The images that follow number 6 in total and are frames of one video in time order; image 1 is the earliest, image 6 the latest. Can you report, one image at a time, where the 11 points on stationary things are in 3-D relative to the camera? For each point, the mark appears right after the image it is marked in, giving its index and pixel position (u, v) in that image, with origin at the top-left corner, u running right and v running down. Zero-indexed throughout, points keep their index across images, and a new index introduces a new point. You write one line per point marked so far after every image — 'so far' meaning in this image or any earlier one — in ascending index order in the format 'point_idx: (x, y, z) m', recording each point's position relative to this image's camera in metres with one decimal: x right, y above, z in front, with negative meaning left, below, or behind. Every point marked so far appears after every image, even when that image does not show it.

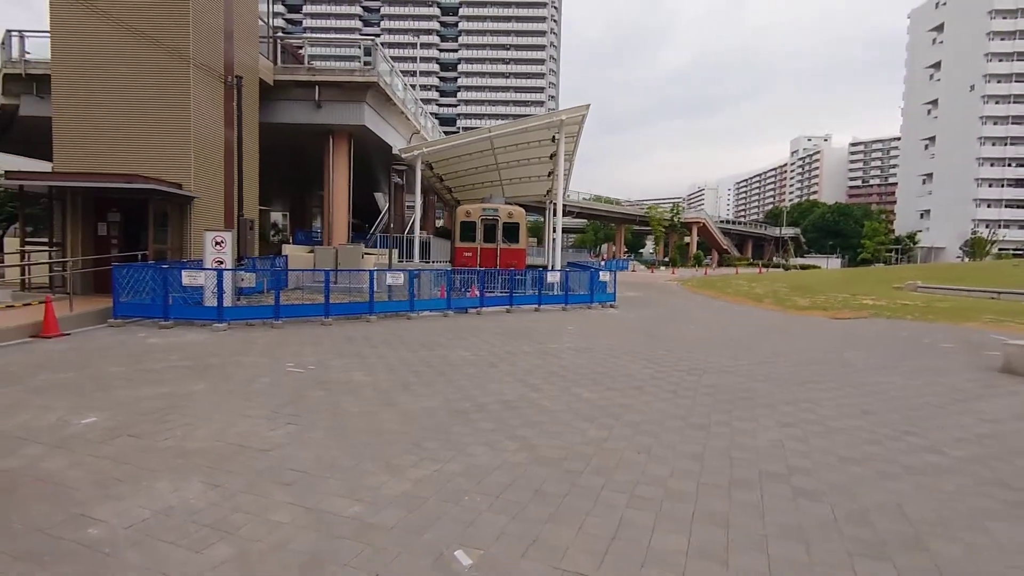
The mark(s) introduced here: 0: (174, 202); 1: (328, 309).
0: (-9.0, +2.3, +14.0) m
1: (-4.7, -0.5, +13.4) m
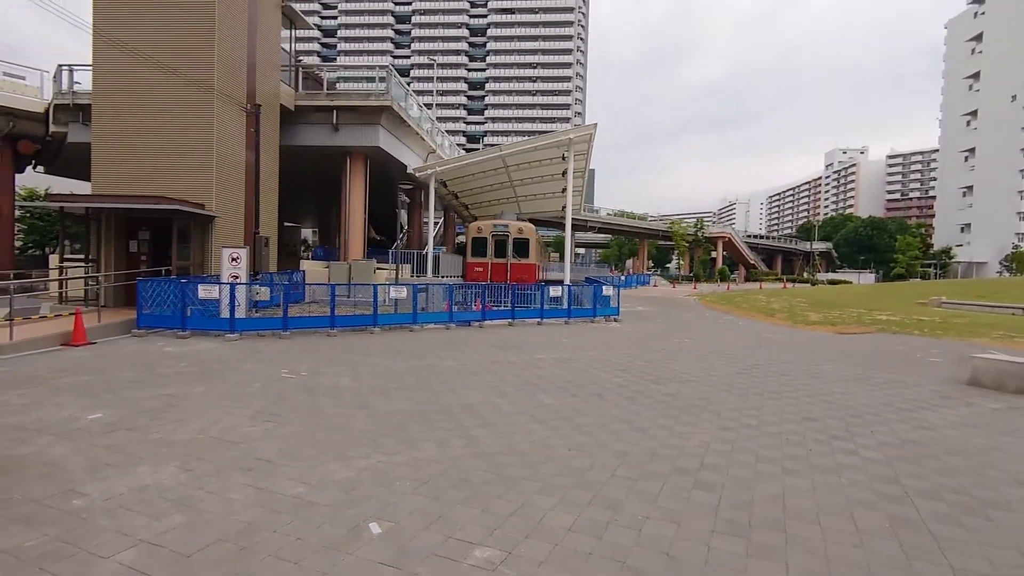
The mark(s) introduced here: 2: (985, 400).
0: (-9.0, +1.9, +15.1) m
1: (-4.8, -0.9, +14.2) m
2: (+6.5, -1.6, +7.3) m
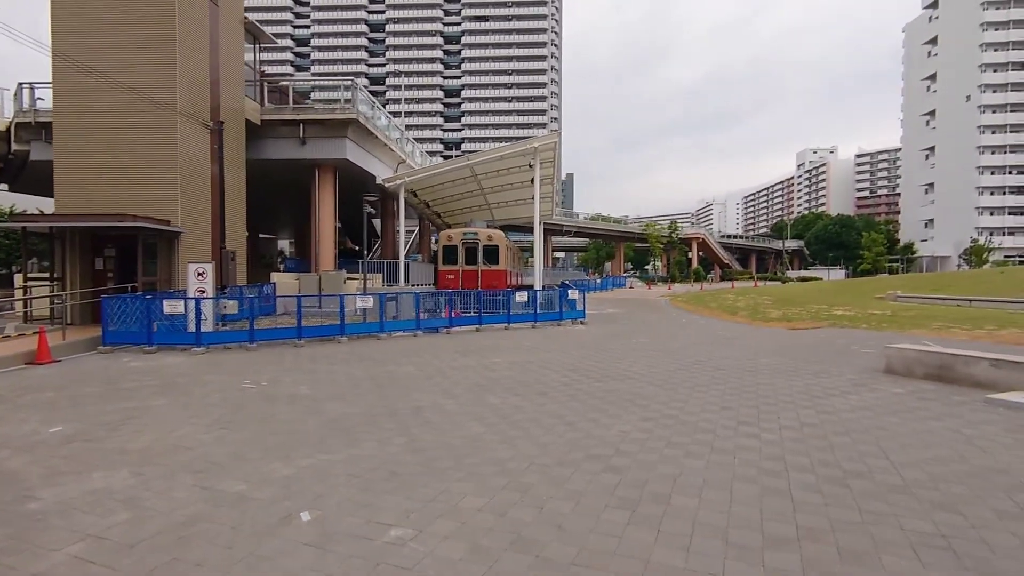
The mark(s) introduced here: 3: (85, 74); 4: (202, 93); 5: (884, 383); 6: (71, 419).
0: (-10.1, +1.5, +15.3) m
1: (-5.9, -1.2, +14.5) m
2: (+5.8, -1.5, +8.0) m
3: (-12.3, +6.1, +15.3) m
4: (-9.7, +6.1, +16.5) m
5: (+5.8, -1.5, +8.2) m
6: (-5.8, -1.7, +7.0) m
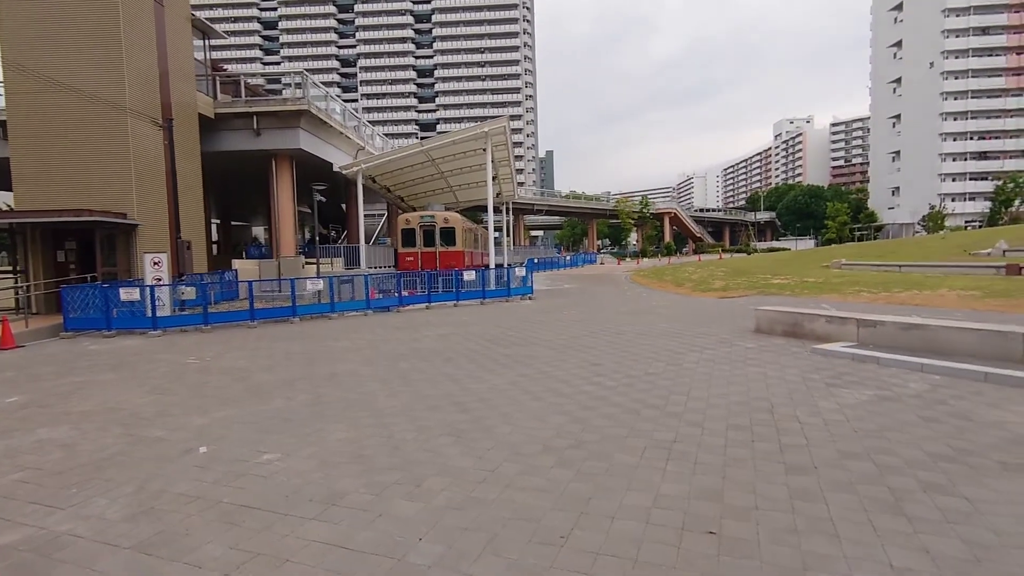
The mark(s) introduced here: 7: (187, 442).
0: (-12.0, +1.8, +16.1) m
1: (-7.6, -0.8, +15.5) m
2: (+4.2, -1.0, +9.3) m
3: (-14.3, +6.4, +15.8) m
4: (-11.7, +6.4, +17.1) m
5: (+4.2, -0.9, +9.5) m
6: (-7.4, -1.6, +8.0) m
7: (-3.4, -1.6, +5.5) m
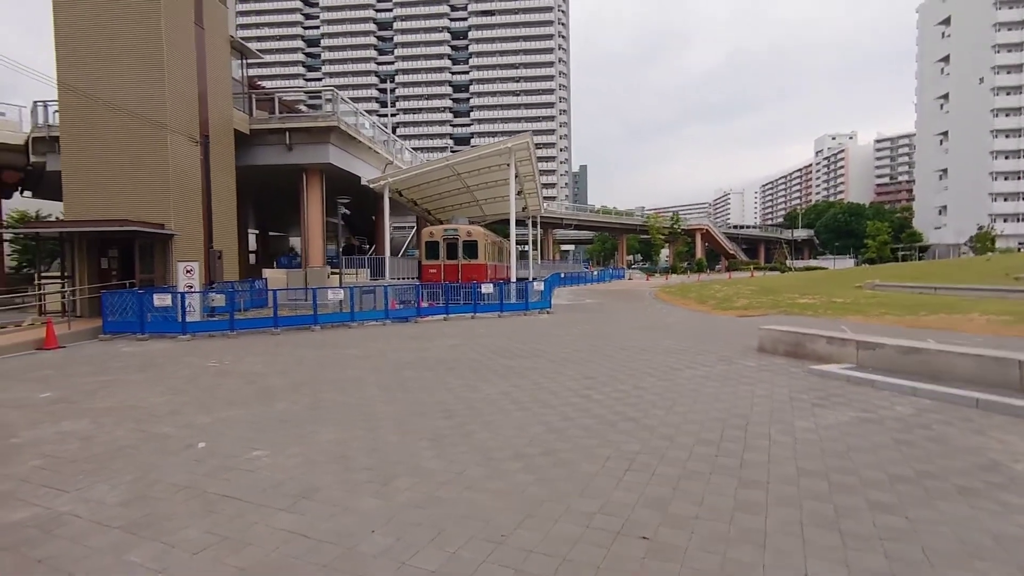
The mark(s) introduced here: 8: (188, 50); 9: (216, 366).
0: (-11.5, +1.6, +17.1) m
1: (-7.2, -1.0, +16.2) m
2: (+4.2, -1.3, +9.3) m
3: (-13.8, +6.2, +17.1) m
4: (-11.1, +6.2, +18.2) m
5: (+4.2, -1.3, +9.5) m
6: (-7.4, -1.6, +8.7) m
7: (-3.6, -1.7, +6.0) m
8: (-11.2, +8.3, +18.3) m
9: (-5.9, -1.6, +10.5) m
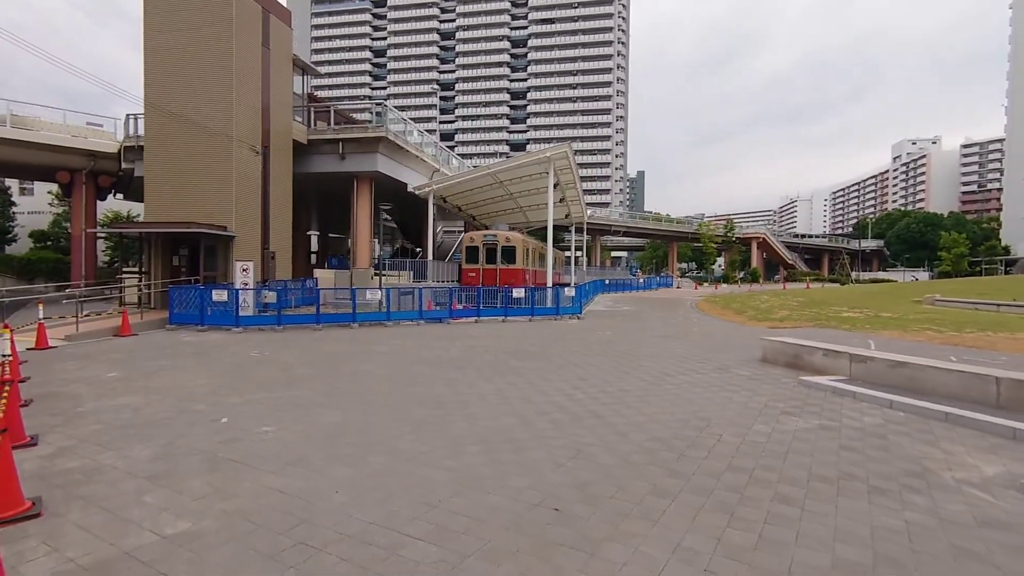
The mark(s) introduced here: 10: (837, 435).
0: (-10.5, +1.7, +18.9) m
1: (-6.4, -1.0, +17.6) m
2: (+4.2, -1.5, +9.5) m
3: (-12.6, +6.4, +19.2) m
4: (-9.8, +6.3, +20.0) m
5: (+4.2, -1.5, +9.7) m
6: (-7.4, -1.5, +10.1) m
7: (-3.9, -1.7, +7.0) m
8: (-9.8, +8.4, +20.1) m
9: (-5.6, -1.5, +11.7) m
10: (+3.6, -1.6, +5.9) m
